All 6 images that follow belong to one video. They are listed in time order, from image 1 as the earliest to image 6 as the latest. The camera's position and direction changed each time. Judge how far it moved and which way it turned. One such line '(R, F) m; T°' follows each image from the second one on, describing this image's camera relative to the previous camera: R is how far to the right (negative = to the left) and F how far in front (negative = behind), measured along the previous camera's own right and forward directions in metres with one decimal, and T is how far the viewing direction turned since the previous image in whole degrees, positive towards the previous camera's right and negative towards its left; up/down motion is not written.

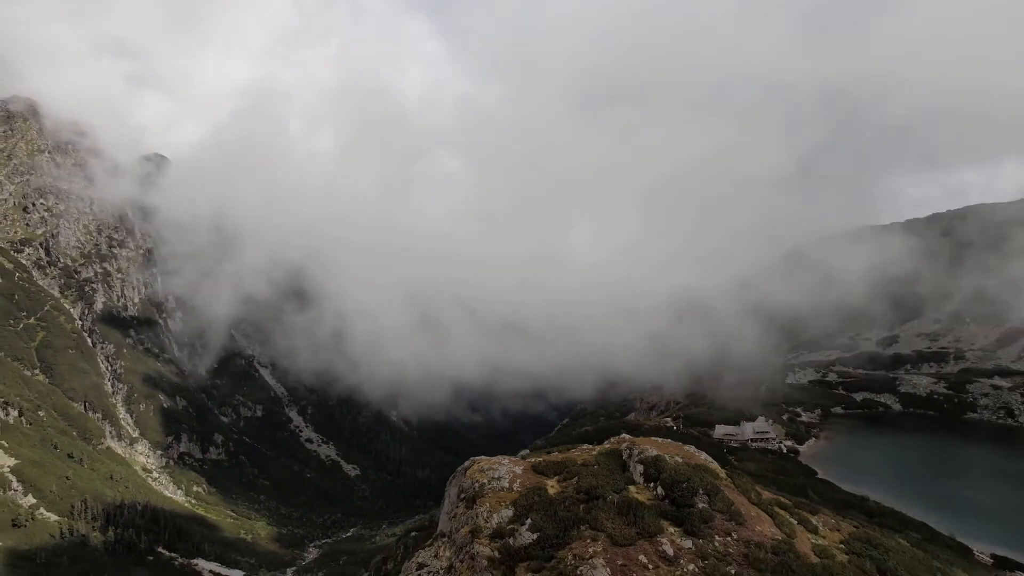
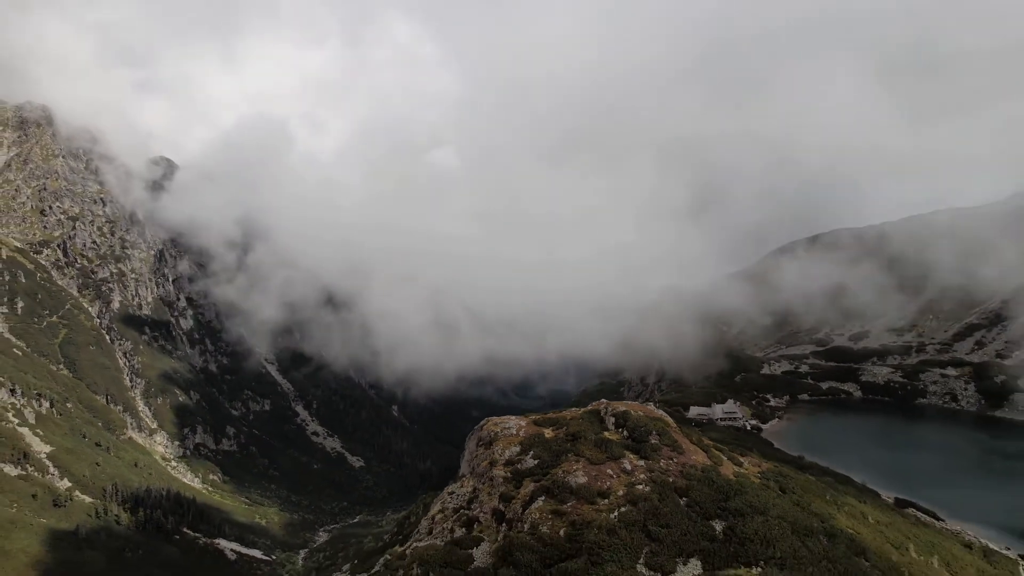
(-1.7, -22.4) m; 0°
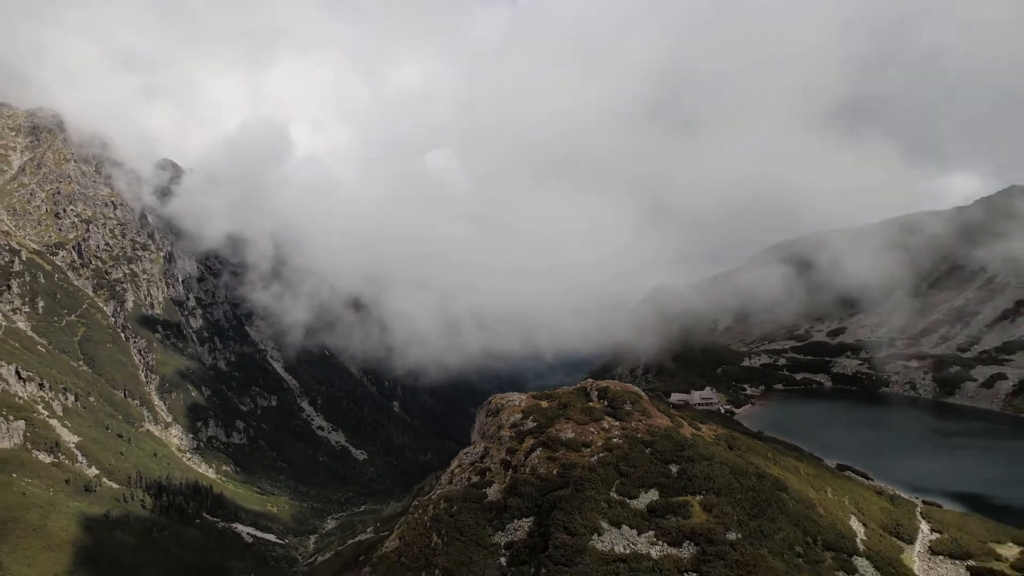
(-1.3, -20.2) m; 0°
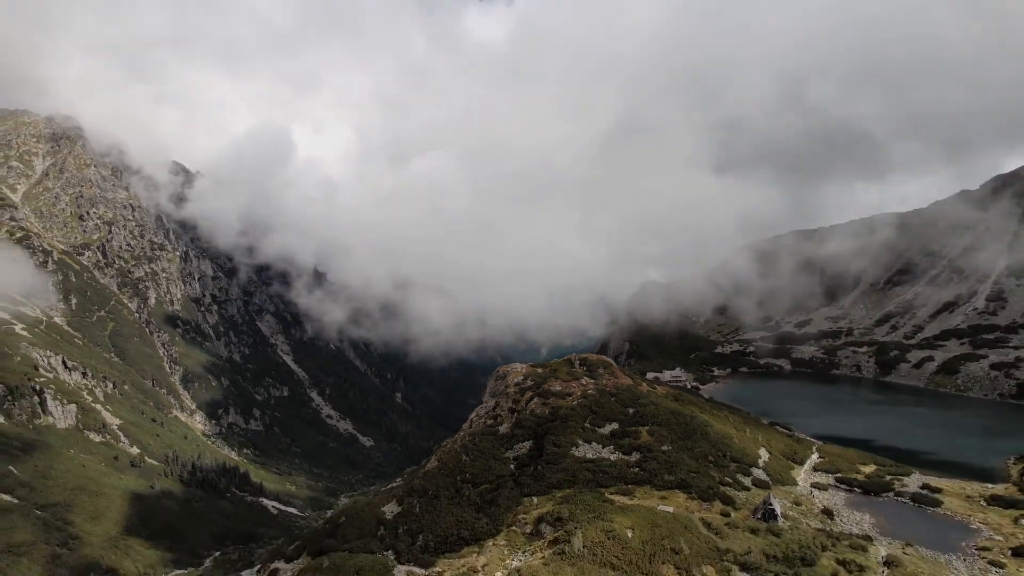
(-2.2, -34.8) m; +1°
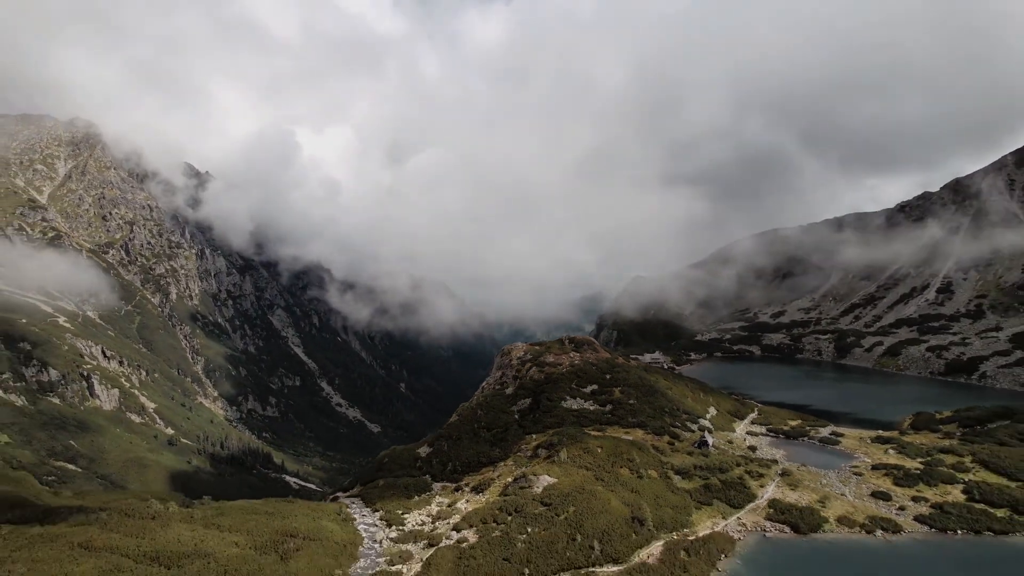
(-1.8, -33.7) m; 0°
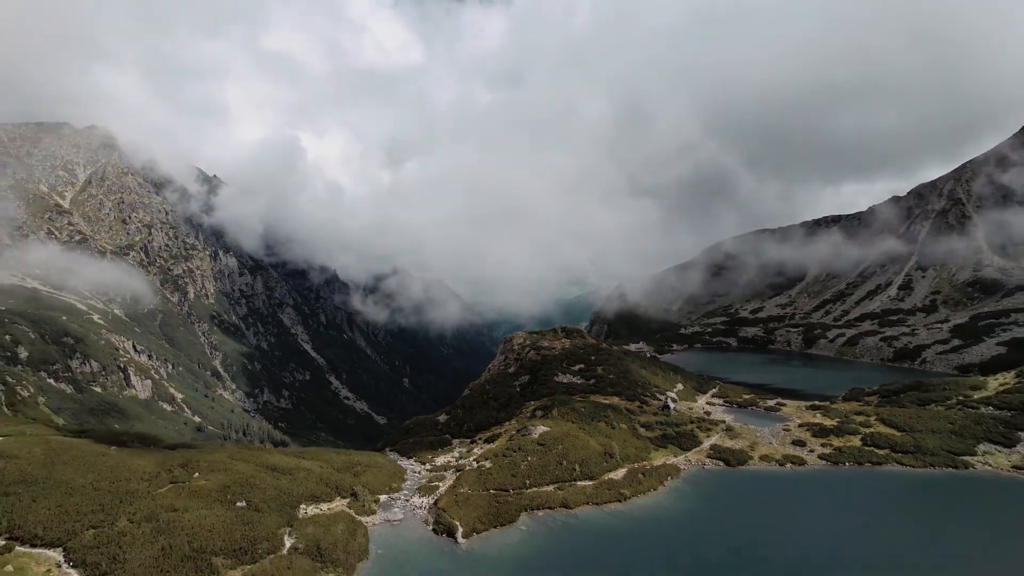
(-1.5, -32.0) m; 0°
